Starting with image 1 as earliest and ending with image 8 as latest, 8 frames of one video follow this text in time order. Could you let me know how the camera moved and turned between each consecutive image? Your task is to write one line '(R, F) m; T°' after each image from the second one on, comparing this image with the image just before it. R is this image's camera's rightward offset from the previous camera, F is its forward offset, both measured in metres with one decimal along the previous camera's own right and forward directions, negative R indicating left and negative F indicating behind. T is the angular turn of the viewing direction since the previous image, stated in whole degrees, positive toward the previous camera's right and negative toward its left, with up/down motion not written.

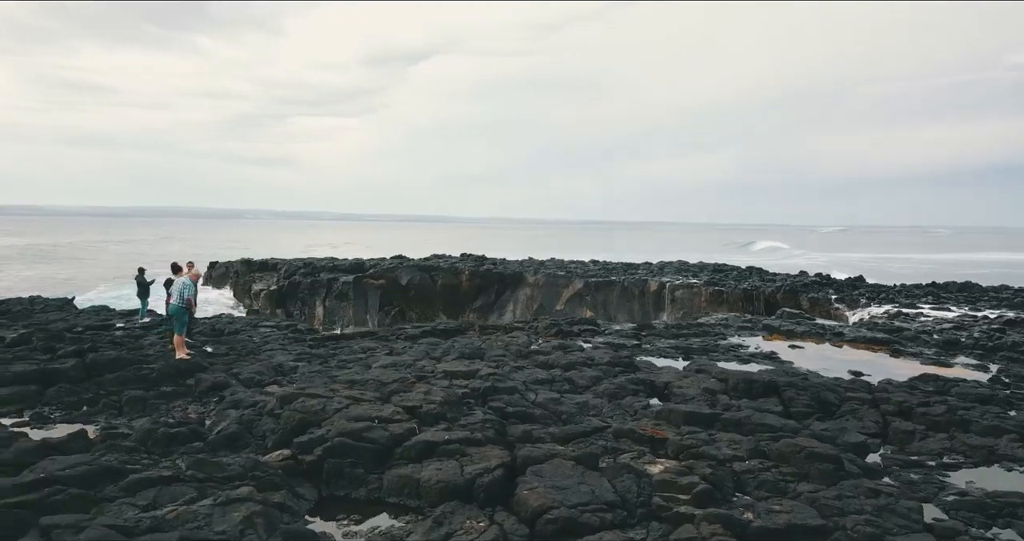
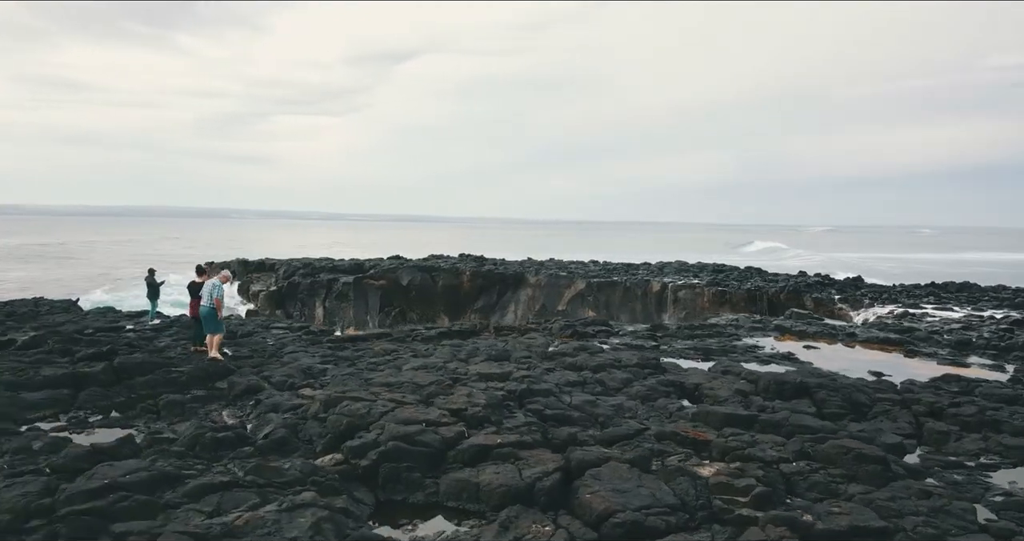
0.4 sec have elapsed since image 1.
(-0.7, +0.1) m; 0°
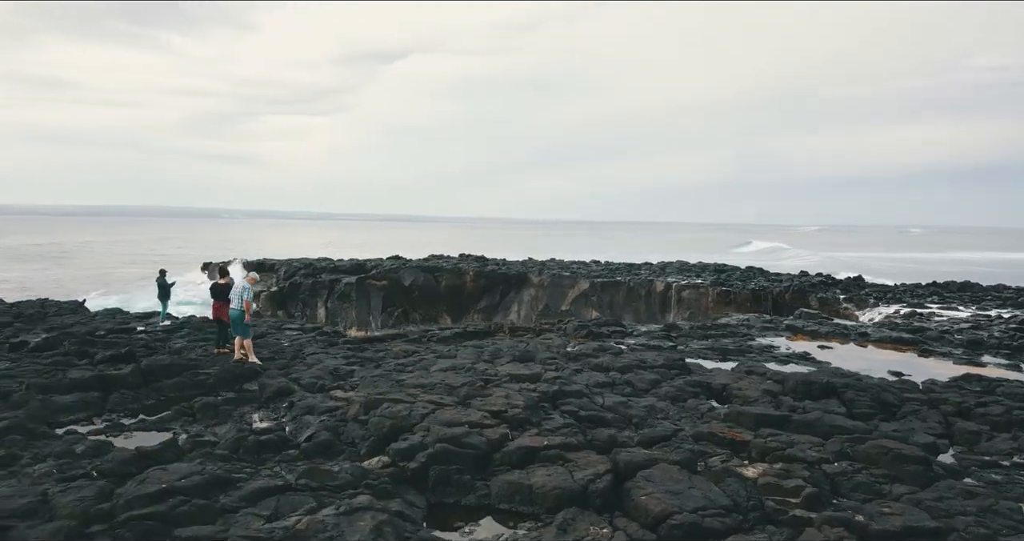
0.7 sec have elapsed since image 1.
(-0.6, 0.0) m; 0°
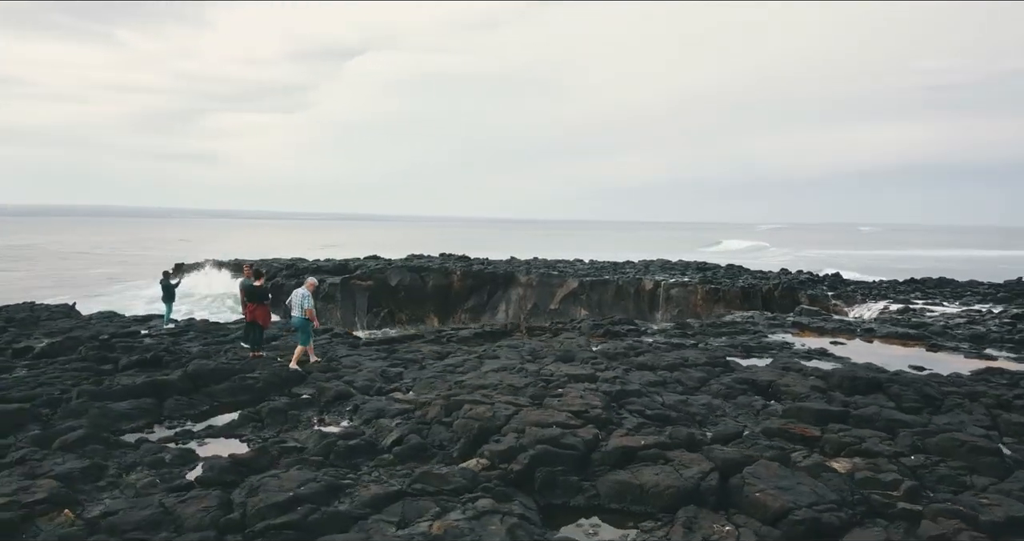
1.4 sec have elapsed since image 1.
(-1.5, +0.1) m; +2°
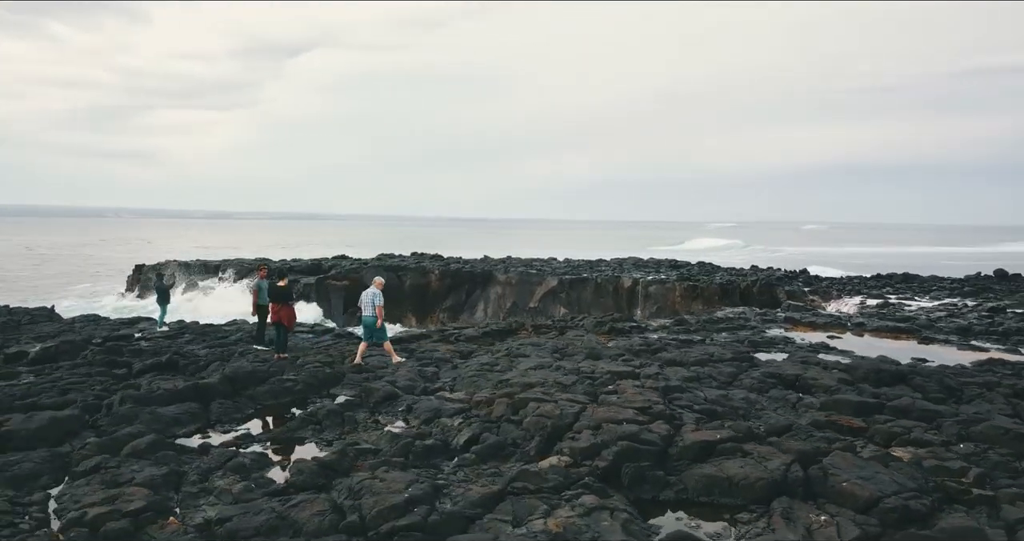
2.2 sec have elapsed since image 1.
(-1.4, +0.1) m; +3°
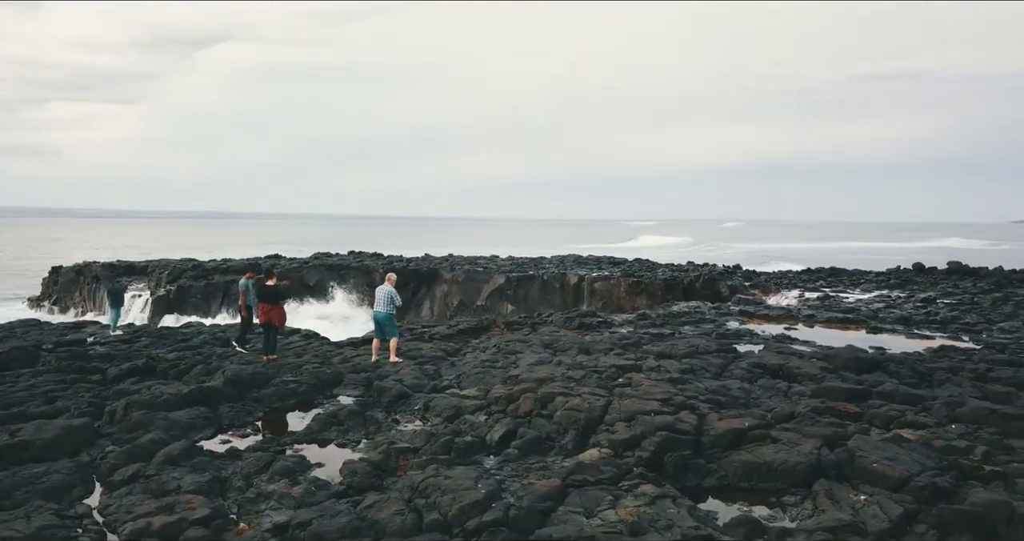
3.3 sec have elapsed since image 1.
(-1.2, 0.0) m; +5°
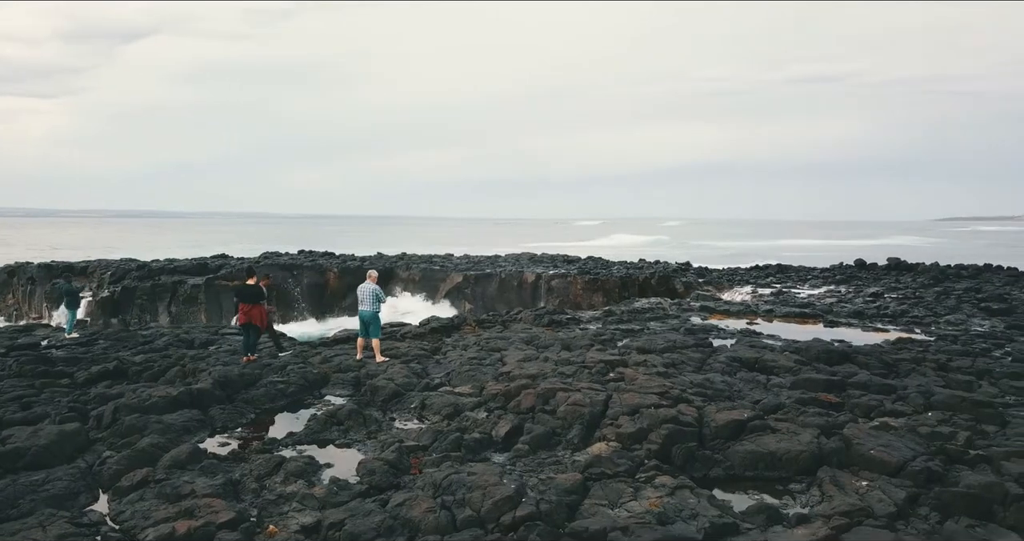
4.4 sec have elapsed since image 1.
(-0.7, 0.0) m; +4°
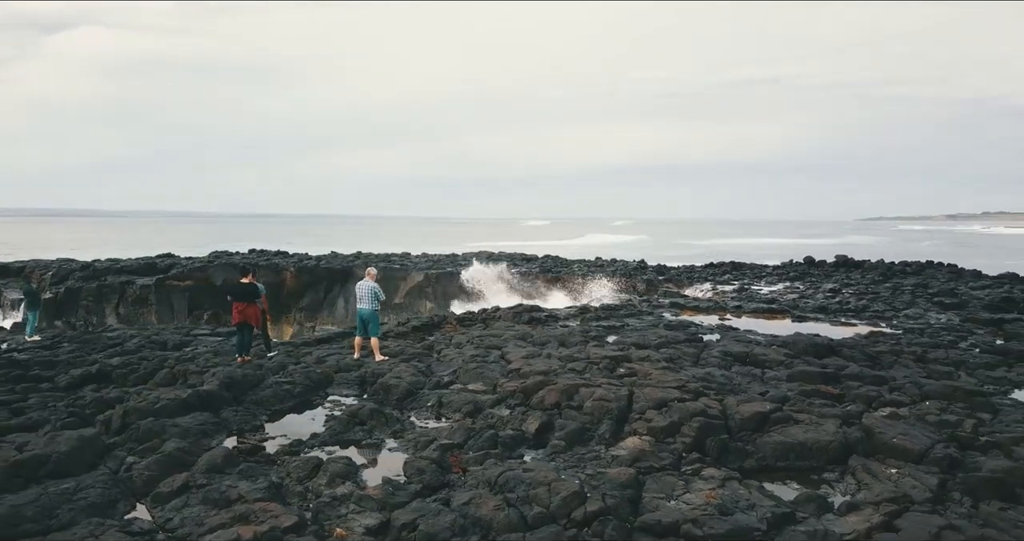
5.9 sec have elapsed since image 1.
(-1.0, +0.1) m; +4°
